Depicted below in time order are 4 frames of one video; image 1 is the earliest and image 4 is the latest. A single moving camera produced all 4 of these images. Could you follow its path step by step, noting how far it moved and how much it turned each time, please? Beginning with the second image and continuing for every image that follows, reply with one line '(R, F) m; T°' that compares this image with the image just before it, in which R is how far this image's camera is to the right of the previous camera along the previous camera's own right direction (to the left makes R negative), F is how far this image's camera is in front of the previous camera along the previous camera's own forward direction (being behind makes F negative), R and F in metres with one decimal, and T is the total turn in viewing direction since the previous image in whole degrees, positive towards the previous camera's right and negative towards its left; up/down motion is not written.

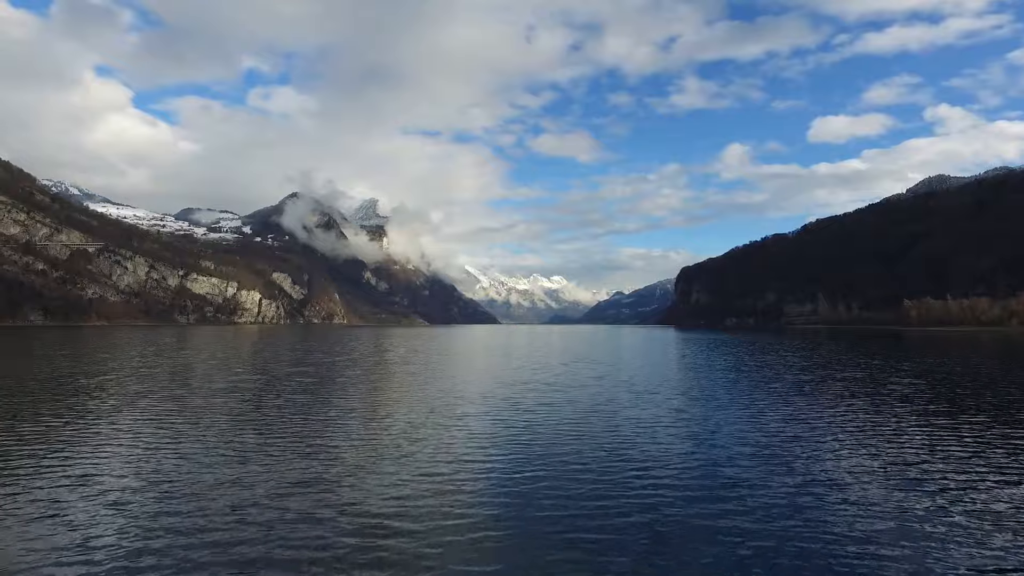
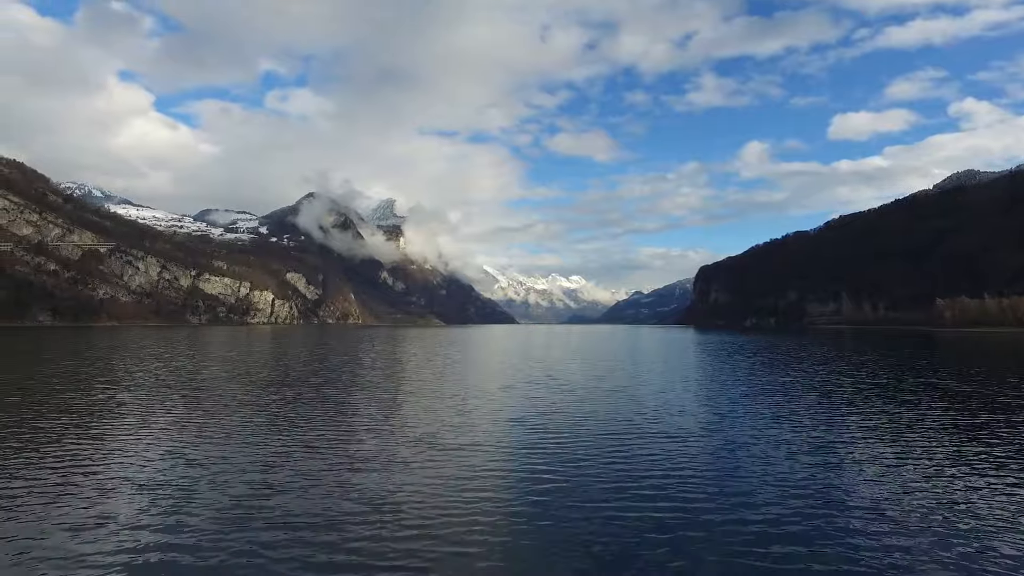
(+1.3, +4.9) m; -2°
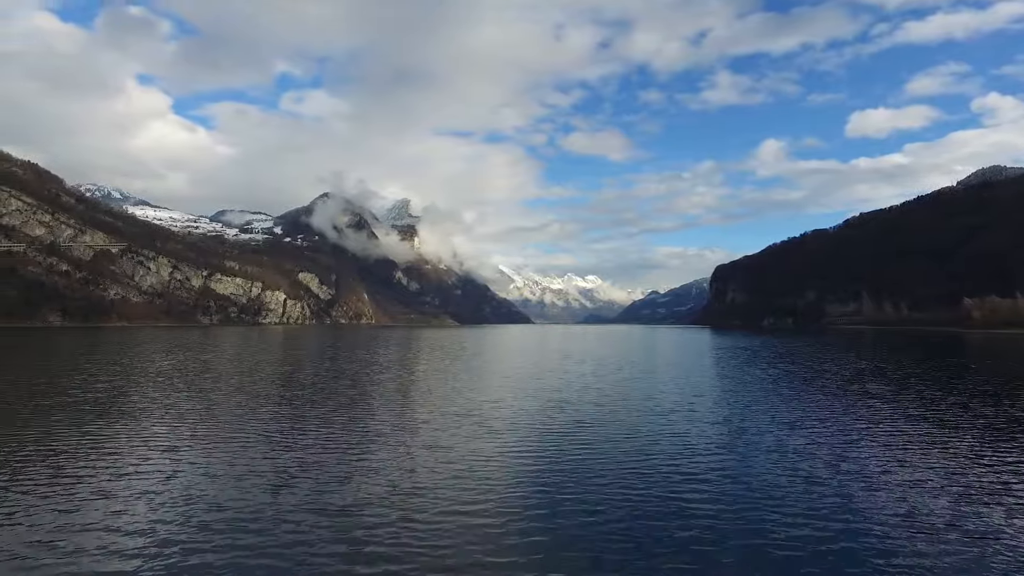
(+1.1, +3.4) m; -1°
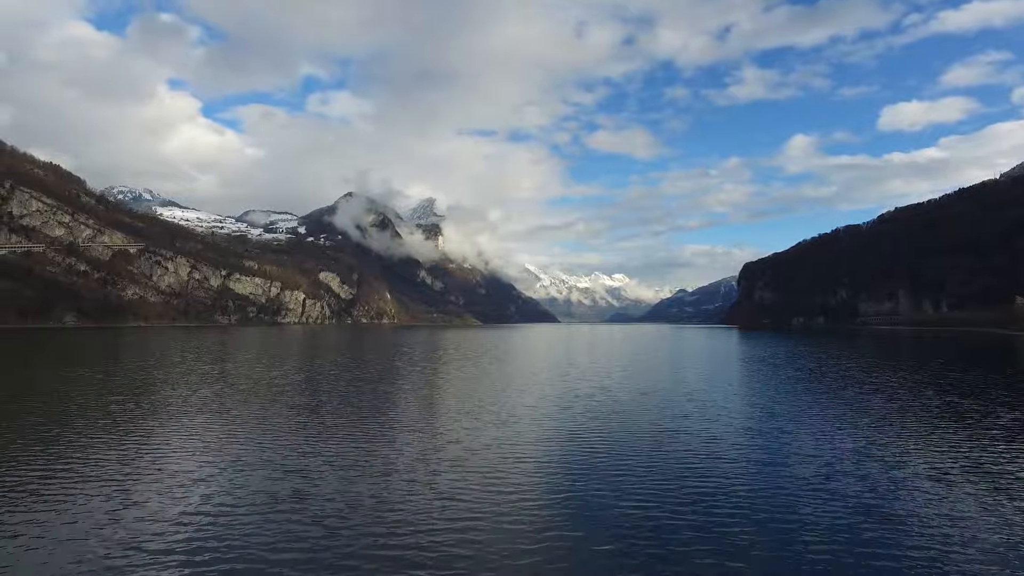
(+2.0, +6.1) m; -2°
